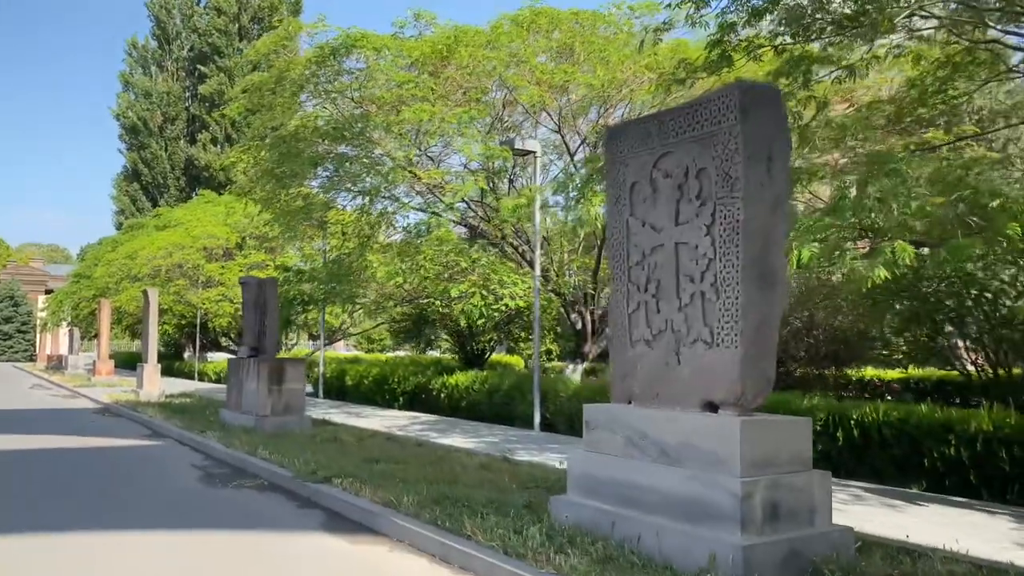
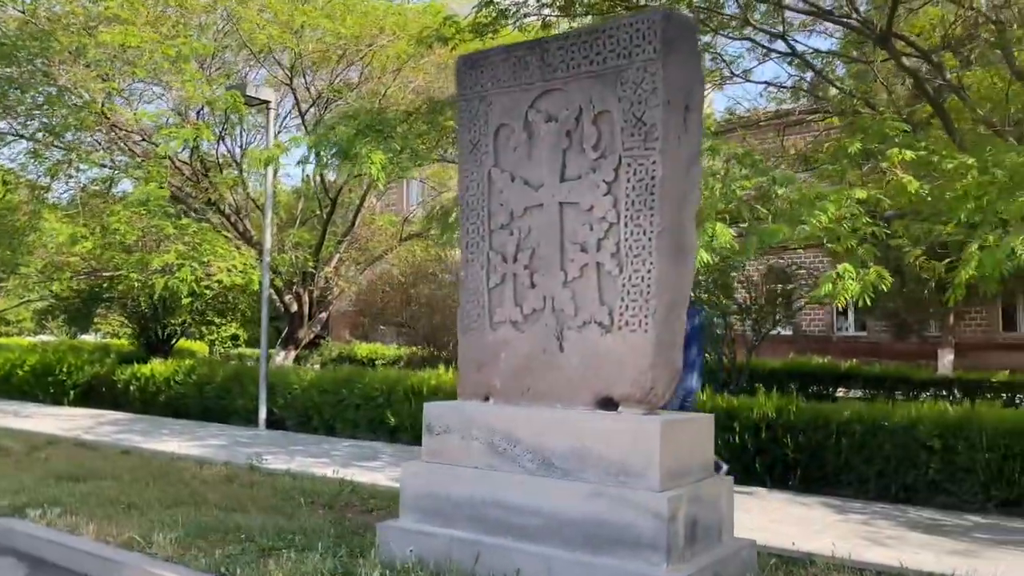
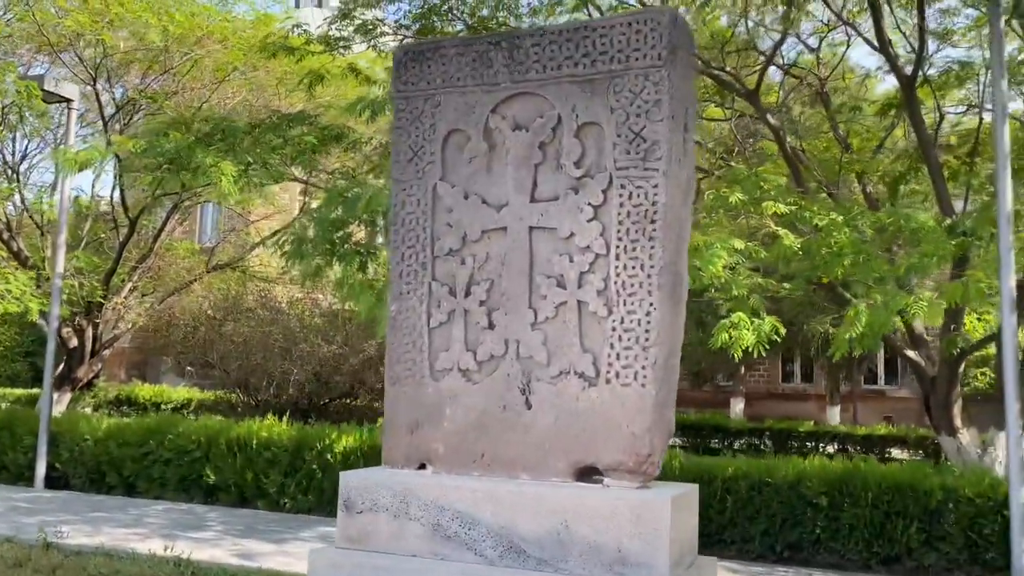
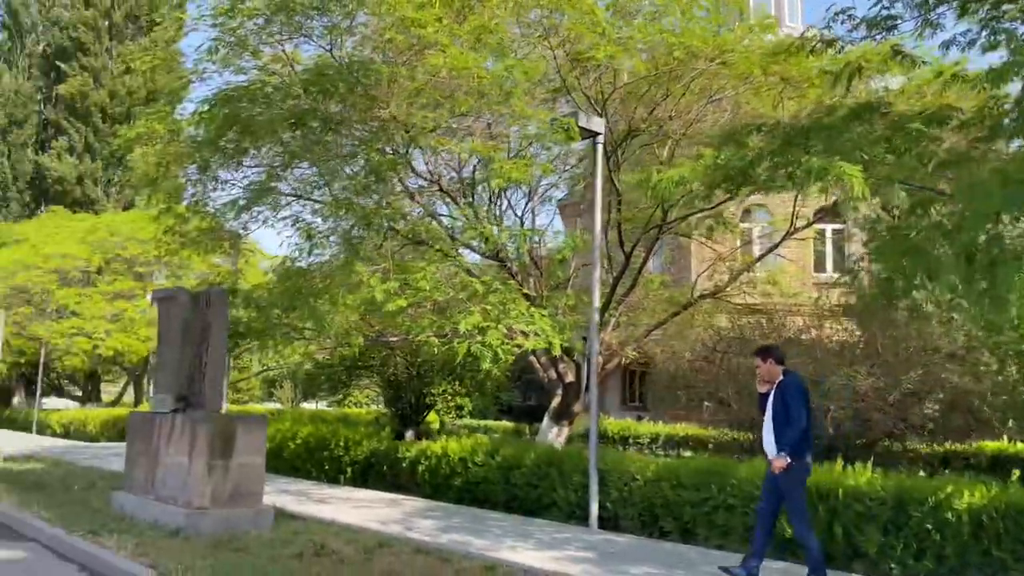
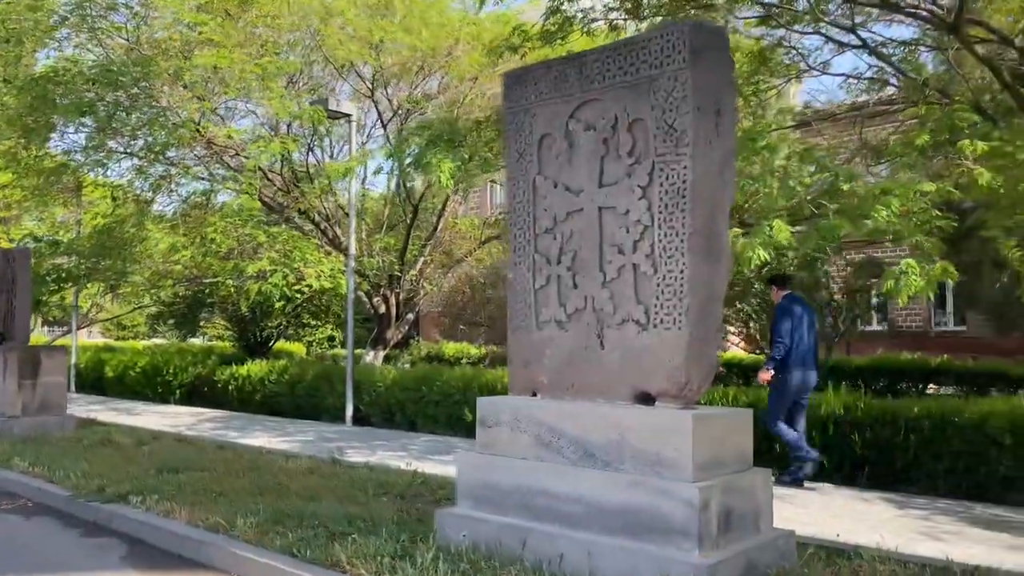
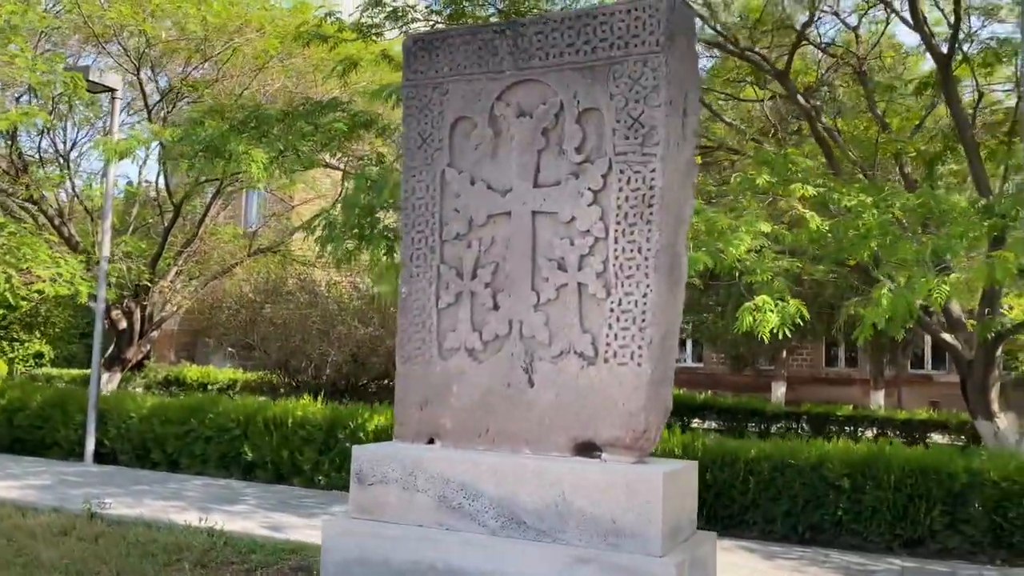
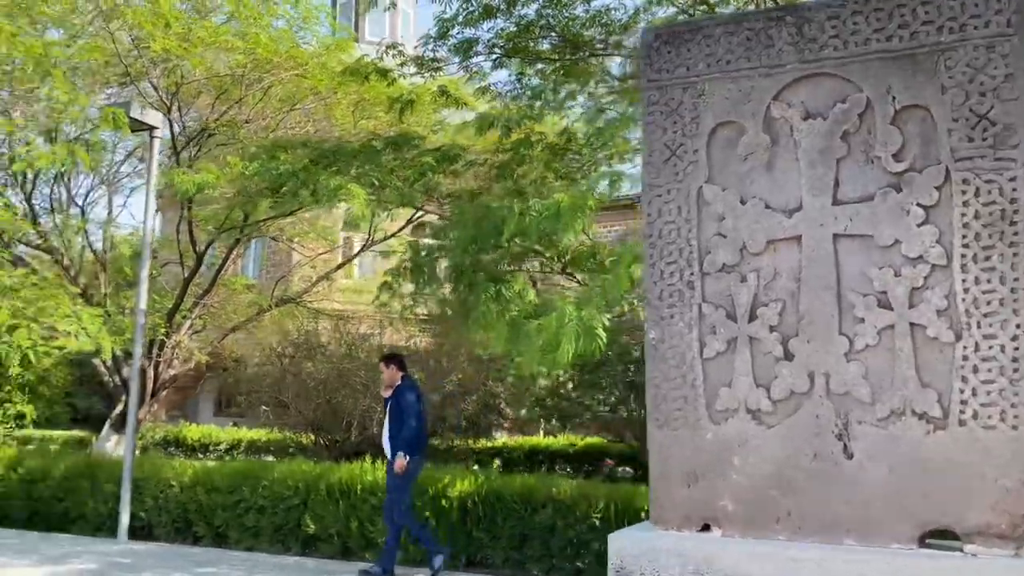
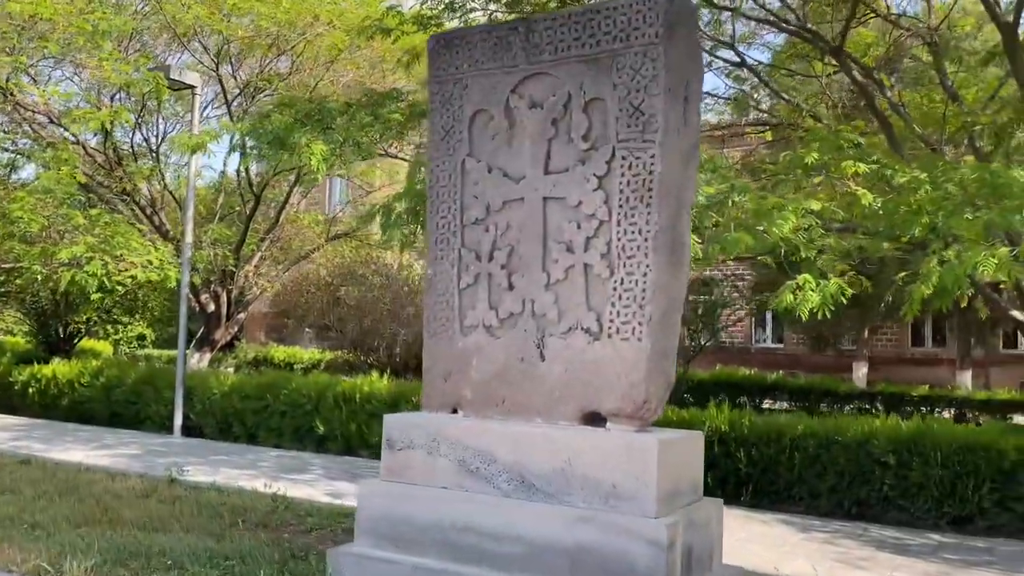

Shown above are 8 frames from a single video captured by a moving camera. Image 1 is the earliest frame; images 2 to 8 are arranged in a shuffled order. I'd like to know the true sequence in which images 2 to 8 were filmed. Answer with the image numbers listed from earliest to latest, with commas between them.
5, 2, 8, 6, 3, 7, 4
